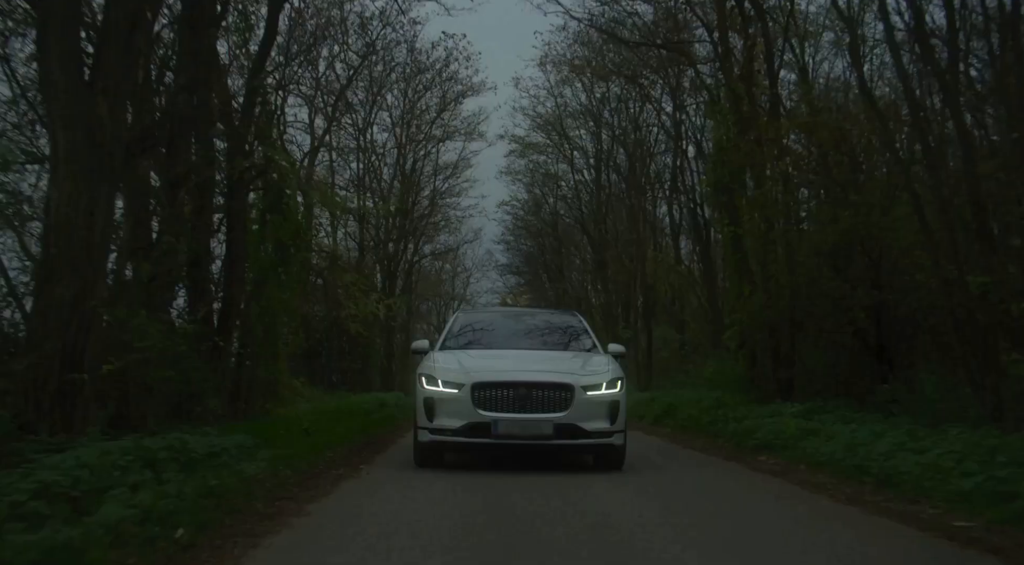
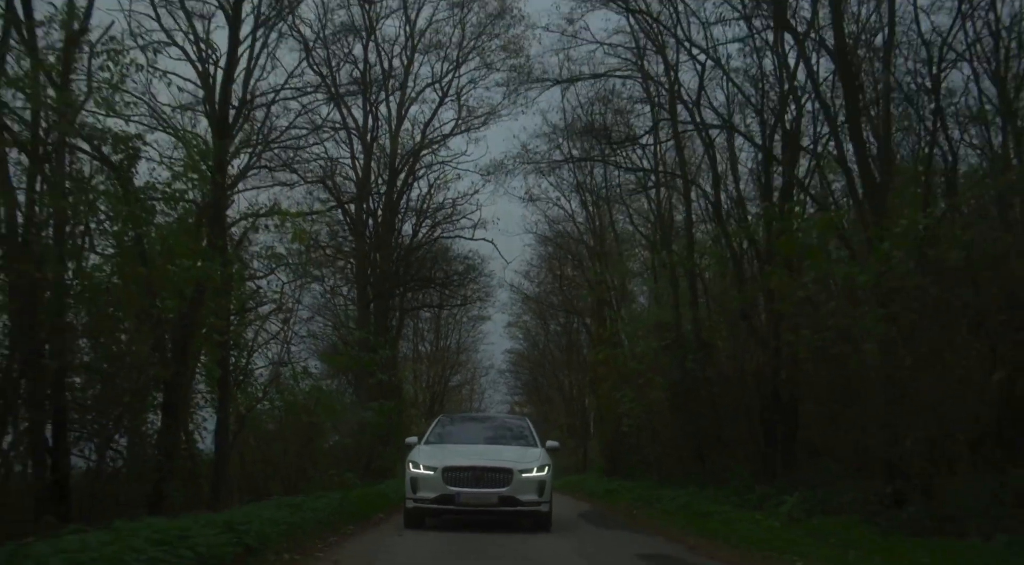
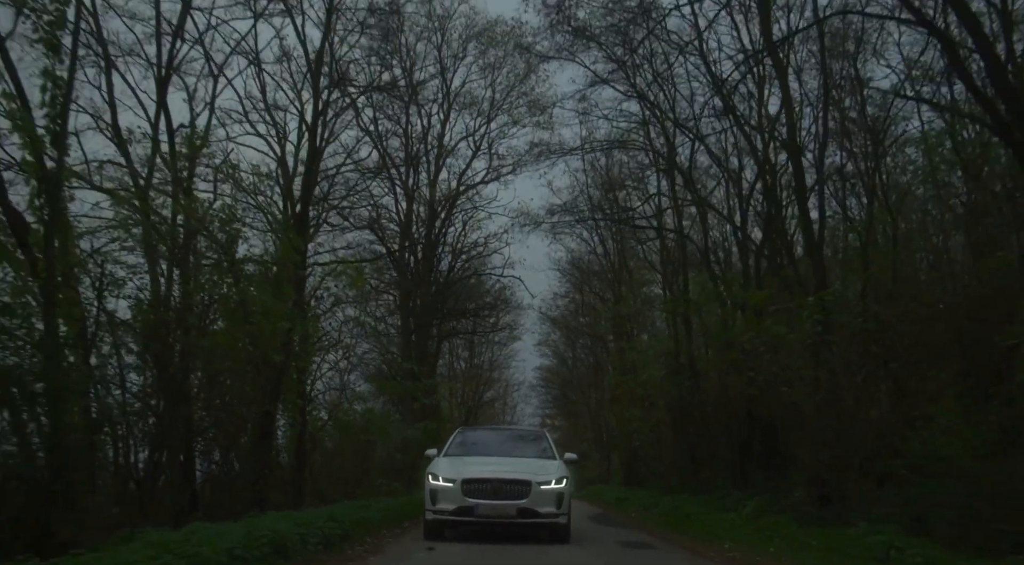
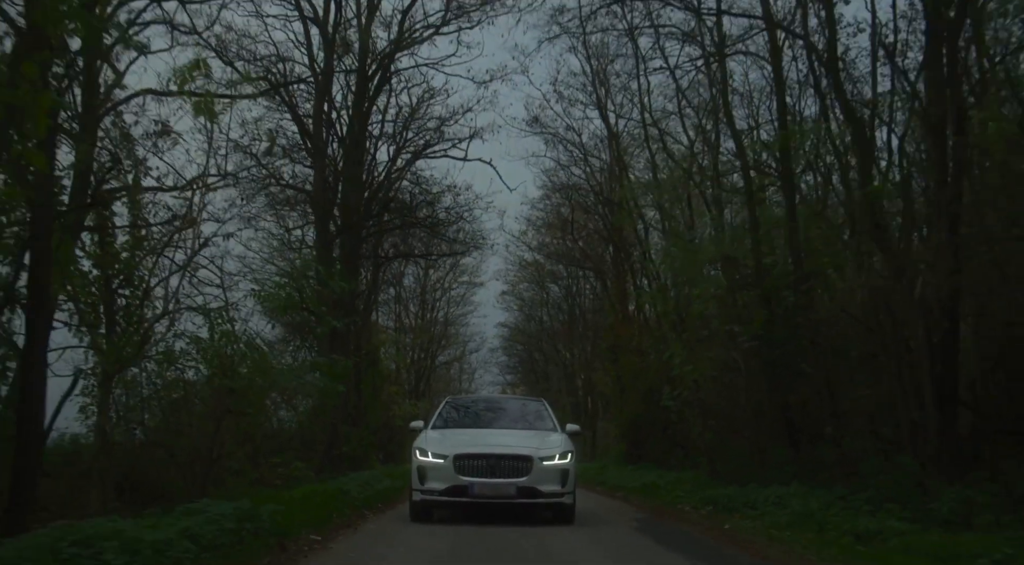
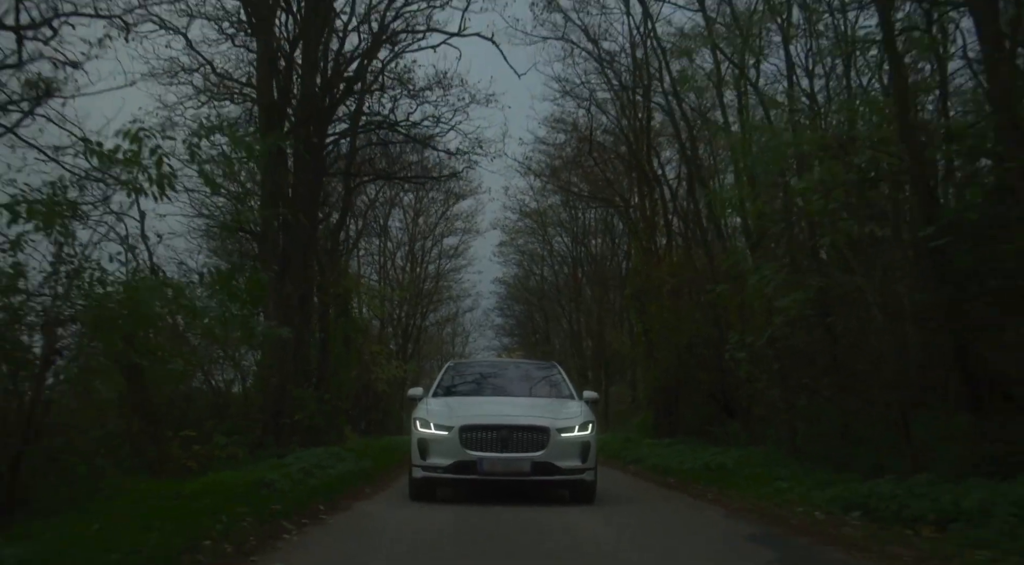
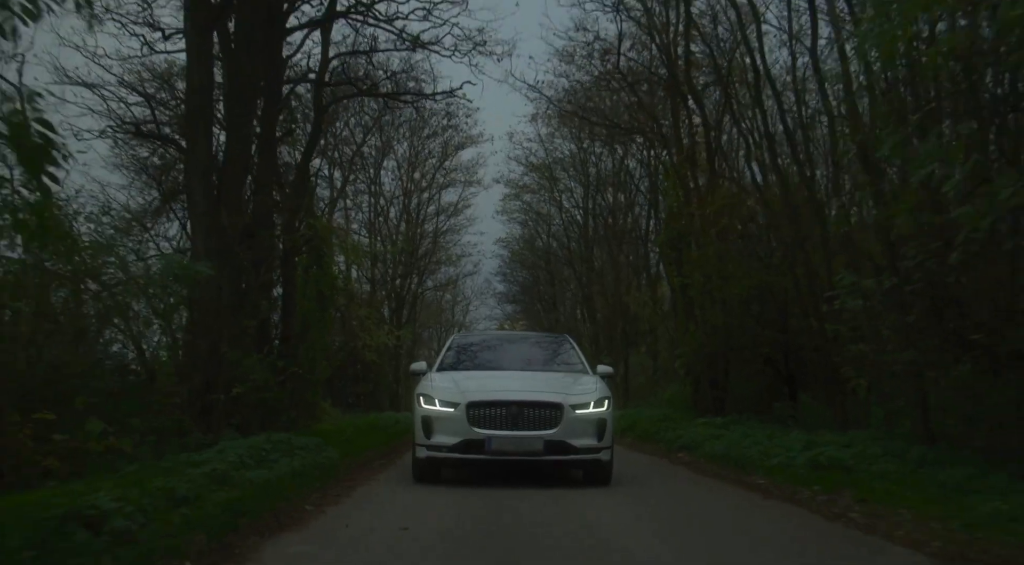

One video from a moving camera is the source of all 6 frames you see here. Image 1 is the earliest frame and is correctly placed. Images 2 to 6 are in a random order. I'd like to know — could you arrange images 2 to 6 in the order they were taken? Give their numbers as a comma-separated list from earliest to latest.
6, 5, 4, 2, 3
